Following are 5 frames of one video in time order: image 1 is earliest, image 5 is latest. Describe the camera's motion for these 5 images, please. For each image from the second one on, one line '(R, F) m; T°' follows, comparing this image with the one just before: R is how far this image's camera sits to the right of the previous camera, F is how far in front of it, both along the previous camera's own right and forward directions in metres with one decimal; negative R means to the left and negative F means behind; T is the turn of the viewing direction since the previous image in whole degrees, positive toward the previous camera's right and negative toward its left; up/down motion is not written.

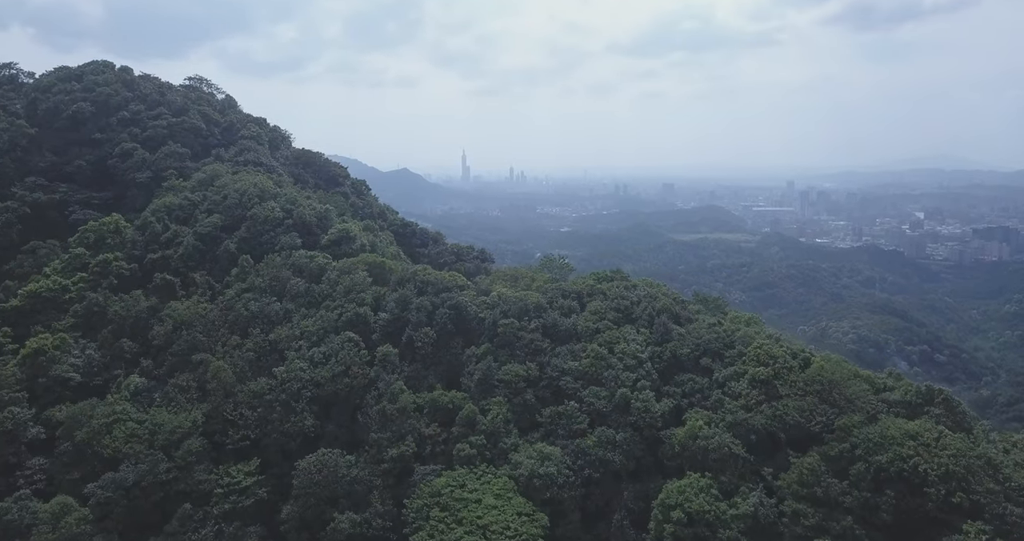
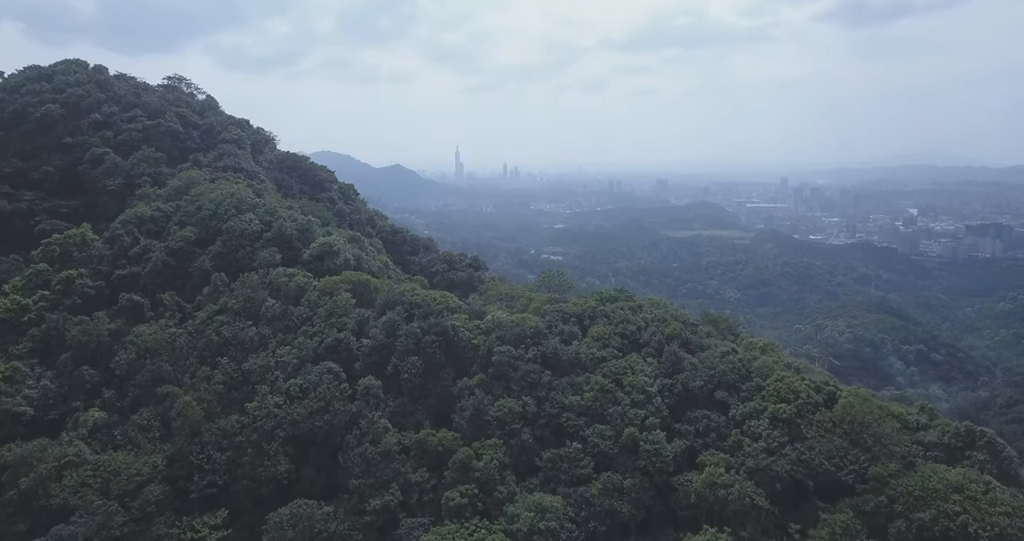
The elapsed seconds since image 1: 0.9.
(0.0, +1.1) m; +1°
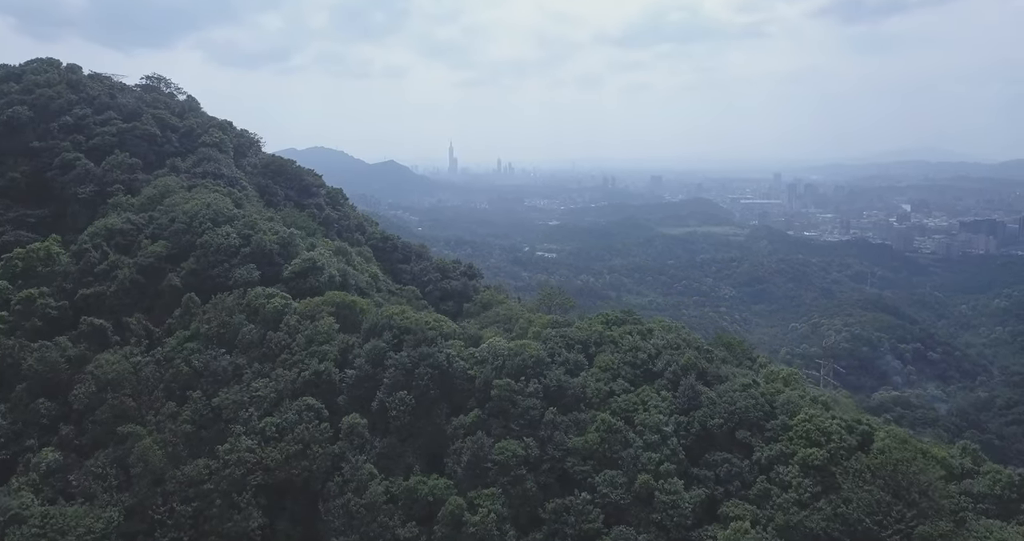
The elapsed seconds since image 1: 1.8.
(-0.1, +1.1) m; +1°
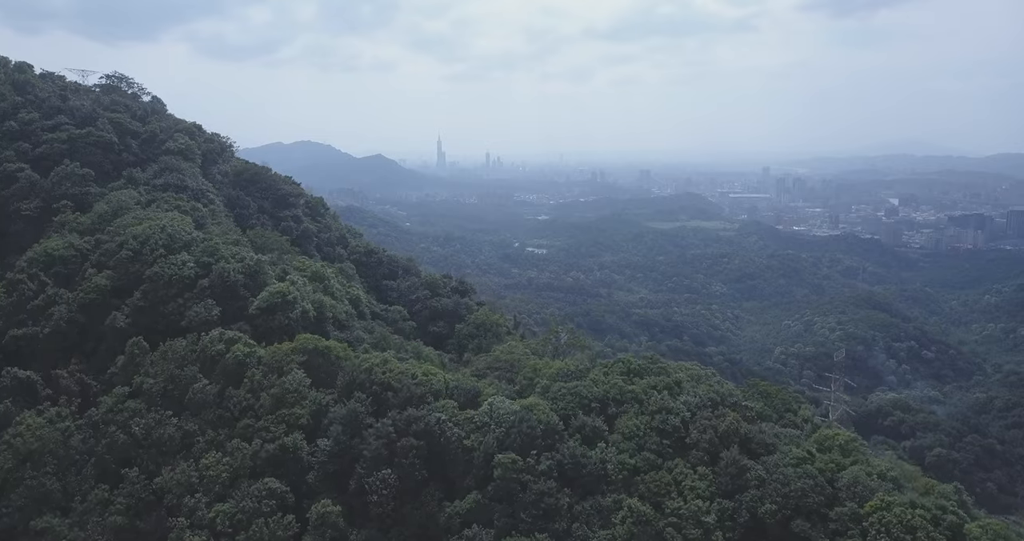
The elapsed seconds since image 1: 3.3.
(-0.2, +1.9) m; +1°
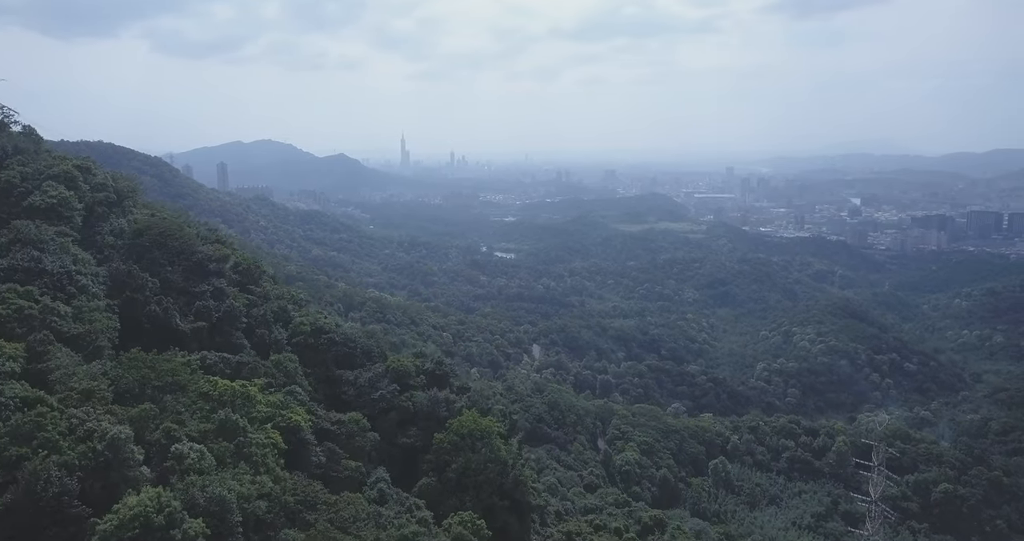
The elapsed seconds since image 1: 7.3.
(-0.7, +5.1) m; +3°
